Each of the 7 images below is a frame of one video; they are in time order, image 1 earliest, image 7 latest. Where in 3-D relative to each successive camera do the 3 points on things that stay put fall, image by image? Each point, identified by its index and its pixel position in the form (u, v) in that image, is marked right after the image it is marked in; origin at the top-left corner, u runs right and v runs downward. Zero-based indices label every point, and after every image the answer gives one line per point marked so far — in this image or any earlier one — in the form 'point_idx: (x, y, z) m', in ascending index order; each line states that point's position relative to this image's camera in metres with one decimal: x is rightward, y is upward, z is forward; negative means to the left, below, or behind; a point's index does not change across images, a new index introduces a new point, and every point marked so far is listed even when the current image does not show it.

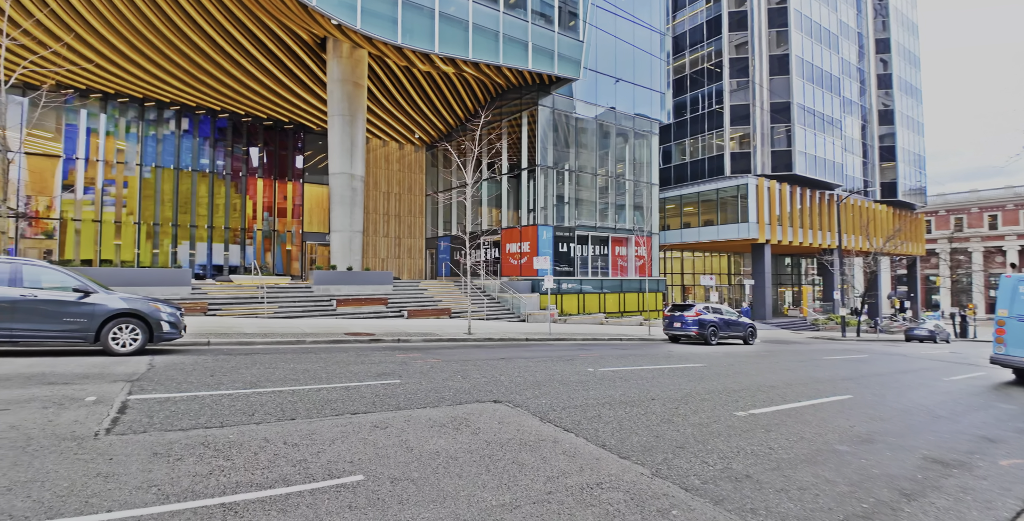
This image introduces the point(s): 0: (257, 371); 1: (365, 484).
0: (-4.3, -1.9, +8.3) m
1: (-1.2, -1.9, +4.1) m
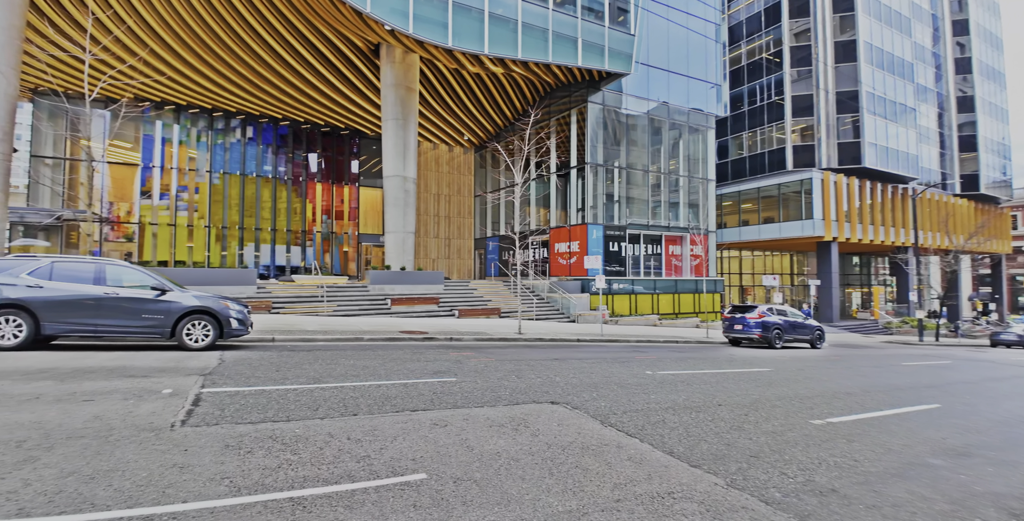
0: (-3.4, -1.9, +8.5) m
1: (-0.7, -1.9, +4.1) m
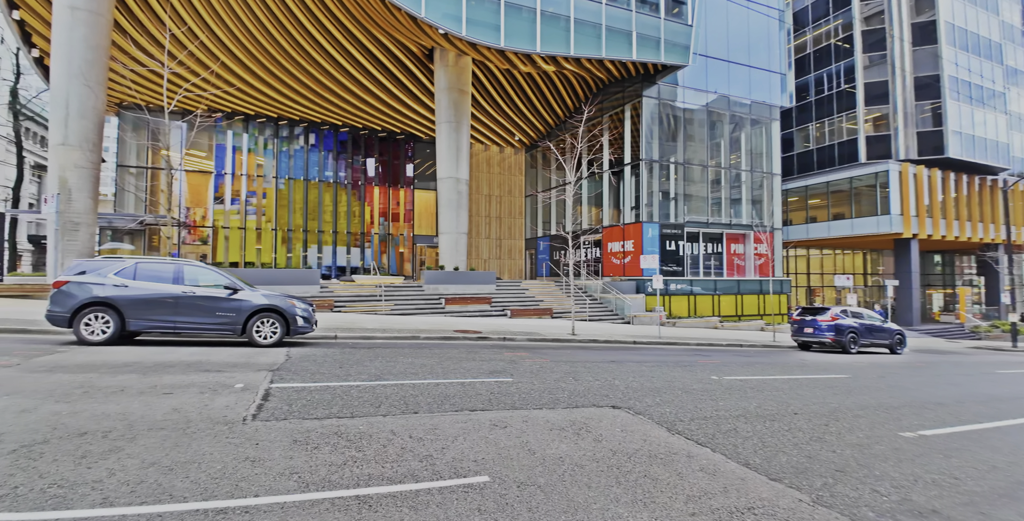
0: (-2.4, -1.9, +8.7) m
1: (-0.2, -1.8, +4.0) m
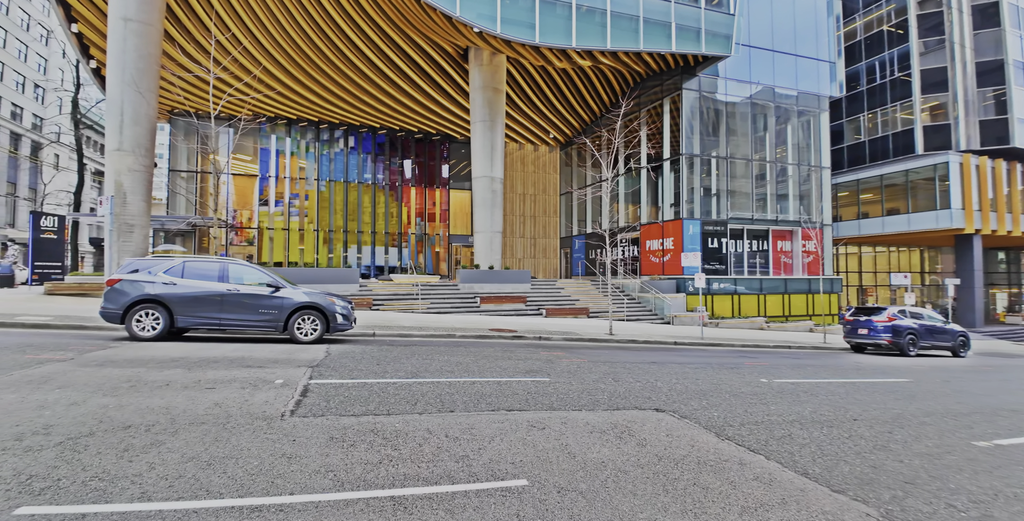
0: (-1.7, -1.8, +8.7) m
1: (+0.1, -1.8, +3.8) m
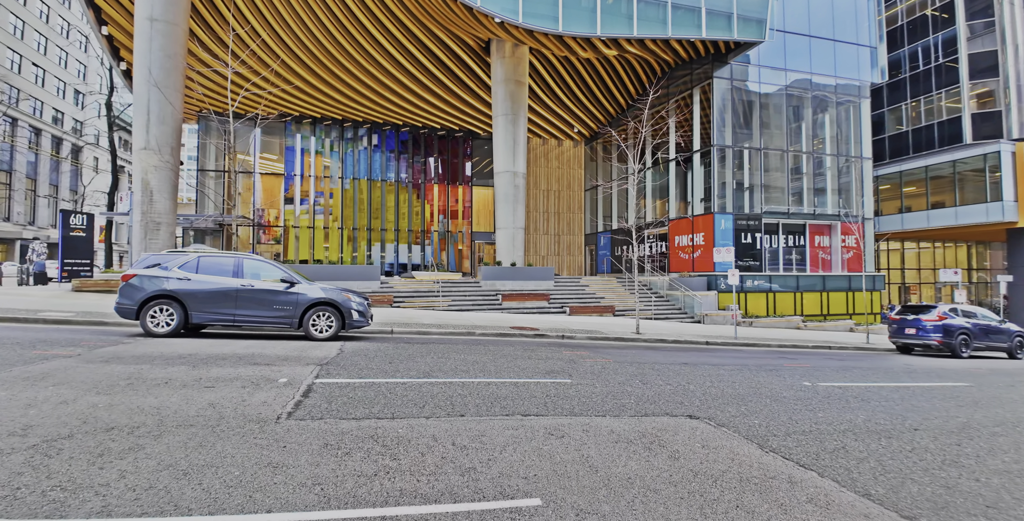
0: (-1.4, -1.7, +8.2) m
1: (+0.2, -1.7, +3.3) m
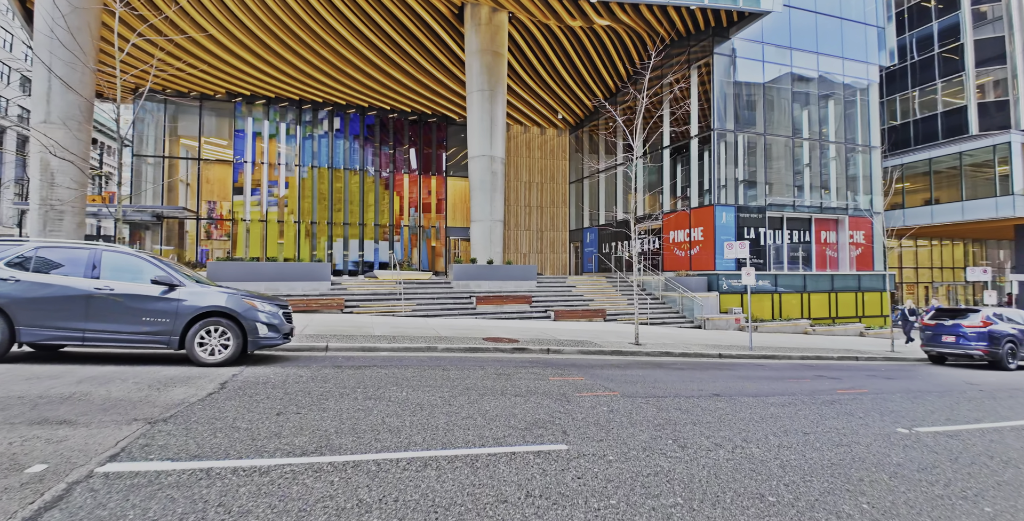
0: (-1.8, -1.6, +5.4) m
1: (0.0, -1.6, +0.5) m
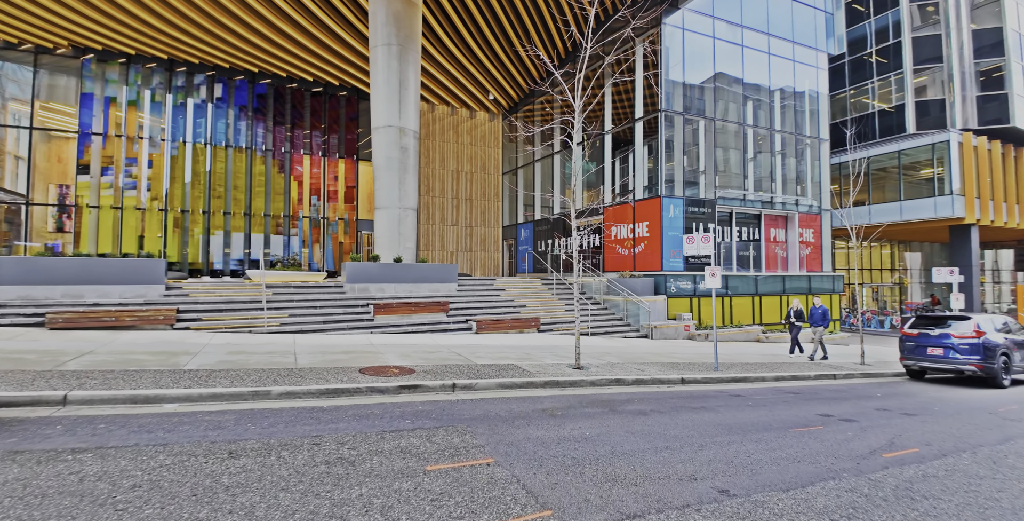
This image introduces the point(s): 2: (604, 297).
0: (-2.8, -1.5, +1.6) m
1: (-0.4, -1.5, -3.1) m
2: (+3.5, -1.4, +18.6) m
